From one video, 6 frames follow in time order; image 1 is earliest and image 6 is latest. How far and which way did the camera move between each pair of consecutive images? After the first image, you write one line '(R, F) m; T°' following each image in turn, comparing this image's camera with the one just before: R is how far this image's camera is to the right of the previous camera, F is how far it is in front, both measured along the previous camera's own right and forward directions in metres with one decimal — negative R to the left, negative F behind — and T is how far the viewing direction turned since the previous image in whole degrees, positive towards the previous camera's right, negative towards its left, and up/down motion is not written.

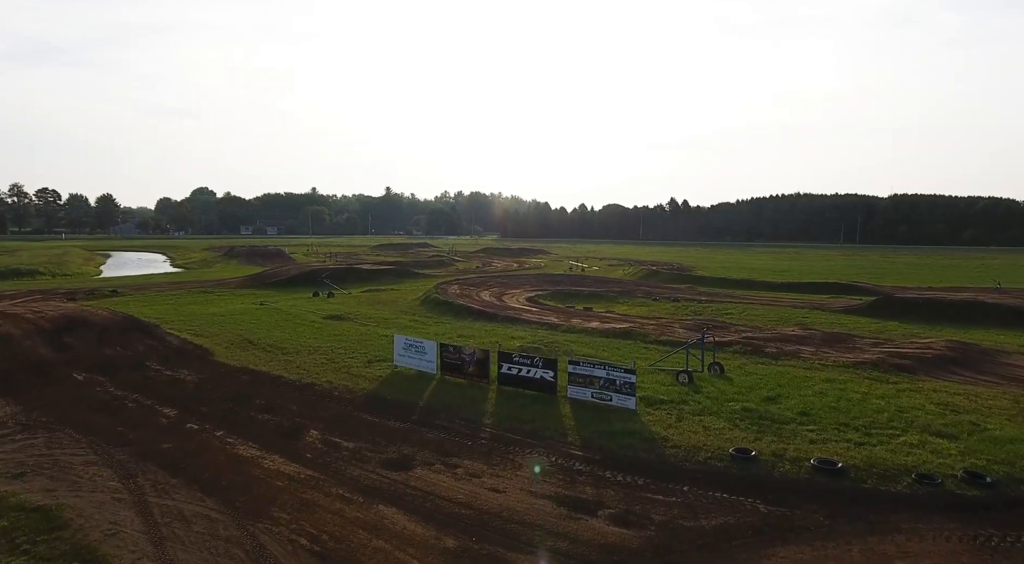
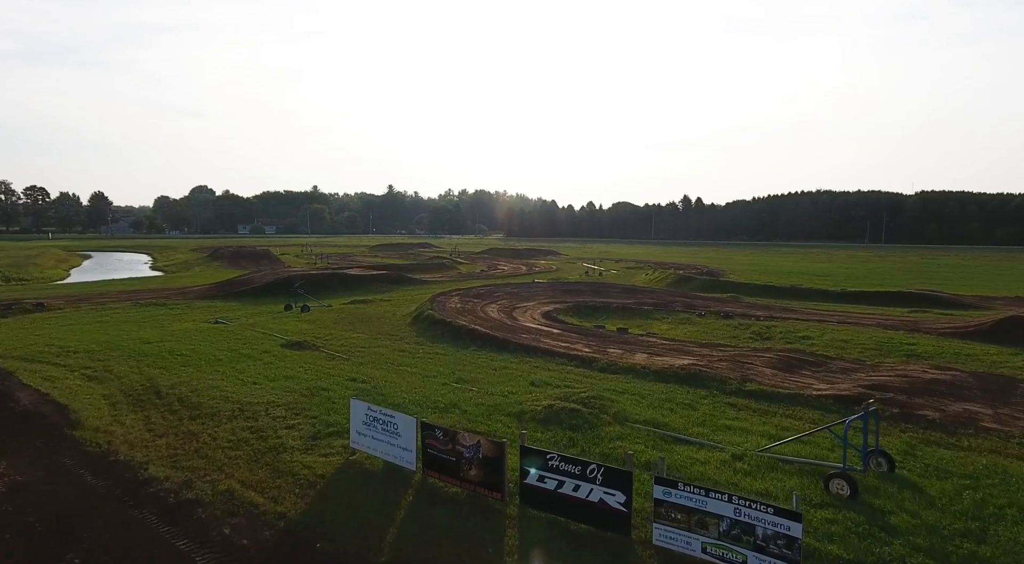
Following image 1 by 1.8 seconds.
(-0.4, +8.2) m; 0°
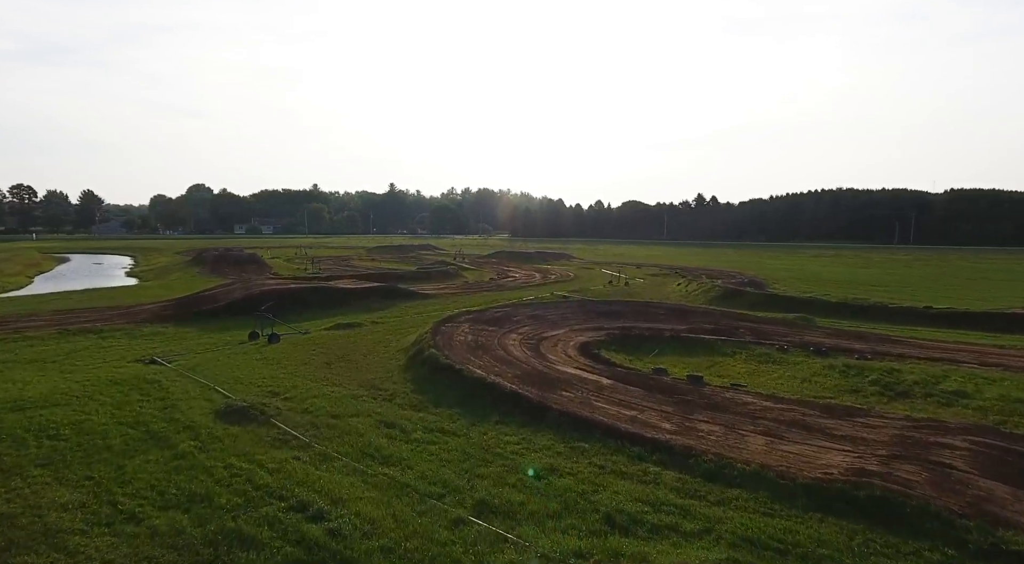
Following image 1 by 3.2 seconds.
(-1.0, +8.4) m; 0°
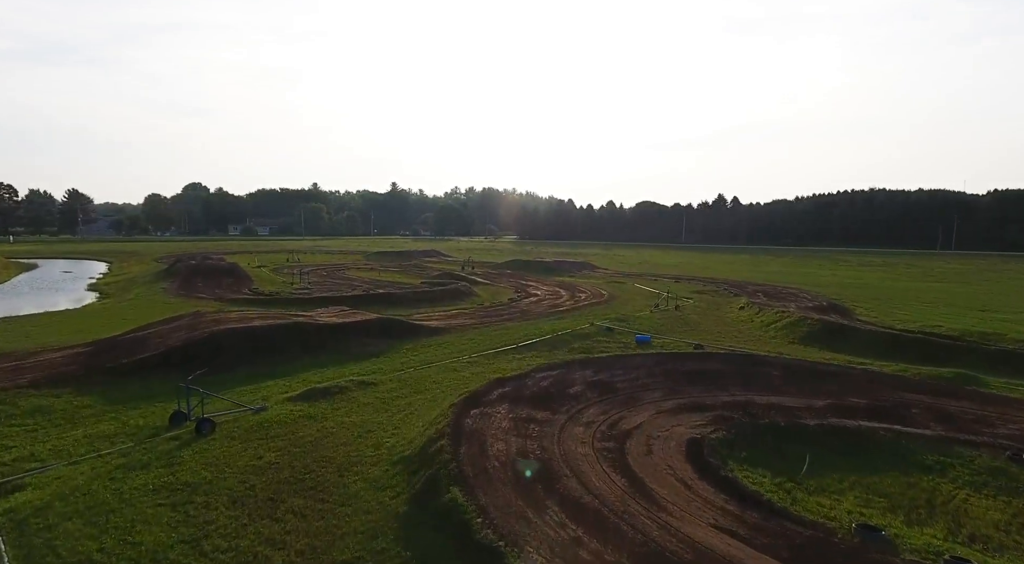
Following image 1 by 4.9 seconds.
(-1.7, +11.1) m; 0°
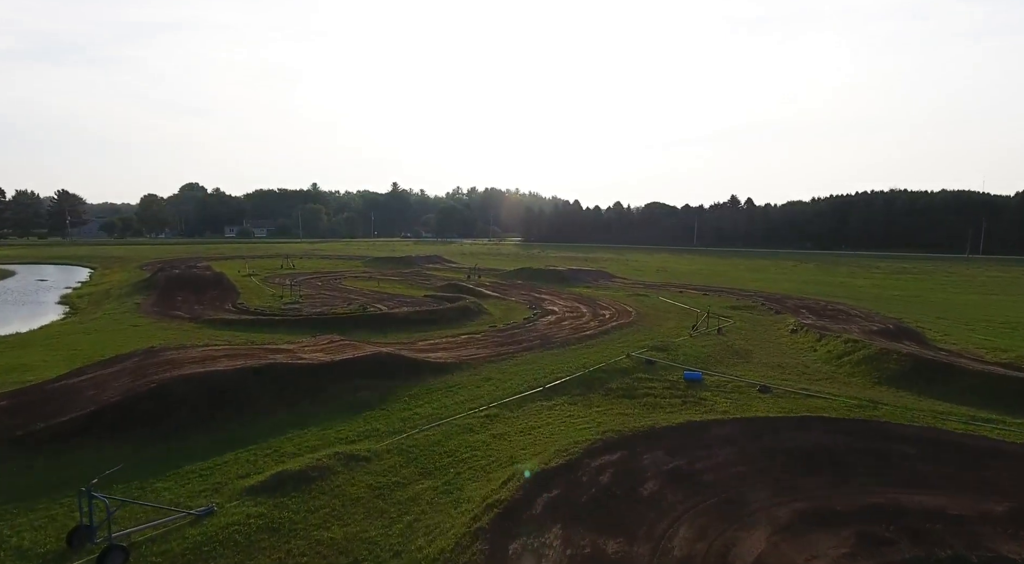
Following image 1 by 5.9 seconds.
(-1.1, +6.7) m; 0°
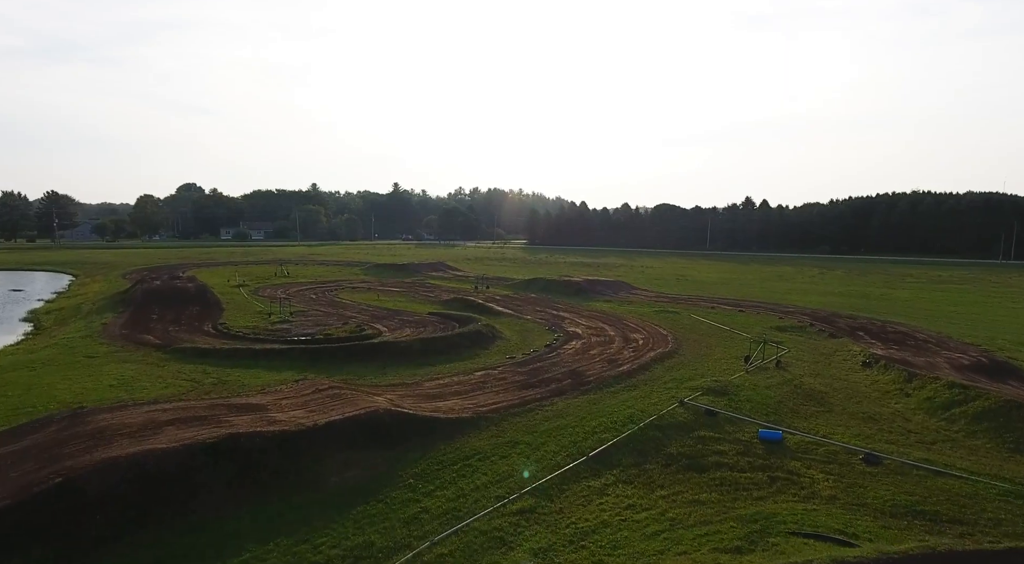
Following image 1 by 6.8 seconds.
(-1.1, +6.8) m; 0°
